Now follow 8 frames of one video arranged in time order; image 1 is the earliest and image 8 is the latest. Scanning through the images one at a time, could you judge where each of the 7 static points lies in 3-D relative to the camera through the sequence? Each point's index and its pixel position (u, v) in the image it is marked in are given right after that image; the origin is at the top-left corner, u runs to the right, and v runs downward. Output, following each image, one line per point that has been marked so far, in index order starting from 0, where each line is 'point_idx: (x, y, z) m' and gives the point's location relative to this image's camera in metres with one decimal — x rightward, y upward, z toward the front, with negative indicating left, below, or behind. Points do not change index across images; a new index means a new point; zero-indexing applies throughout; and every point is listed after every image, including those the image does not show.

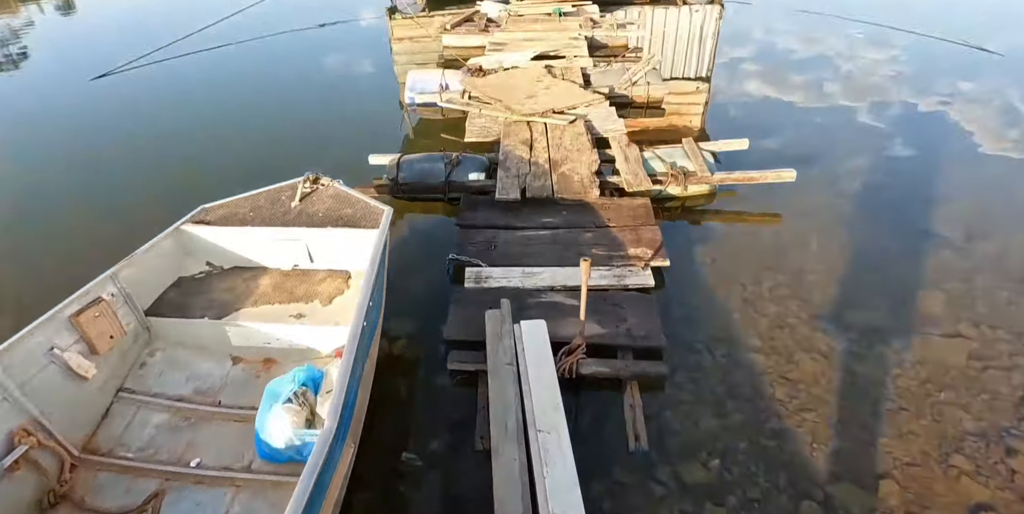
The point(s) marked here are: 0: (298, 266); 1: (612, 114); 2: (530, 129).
0: (-1.4, -0.1, +3.8) m
1: (+1.0, +1.5, +5.9) m
2: (+0.2, +1.3, +5.6) m
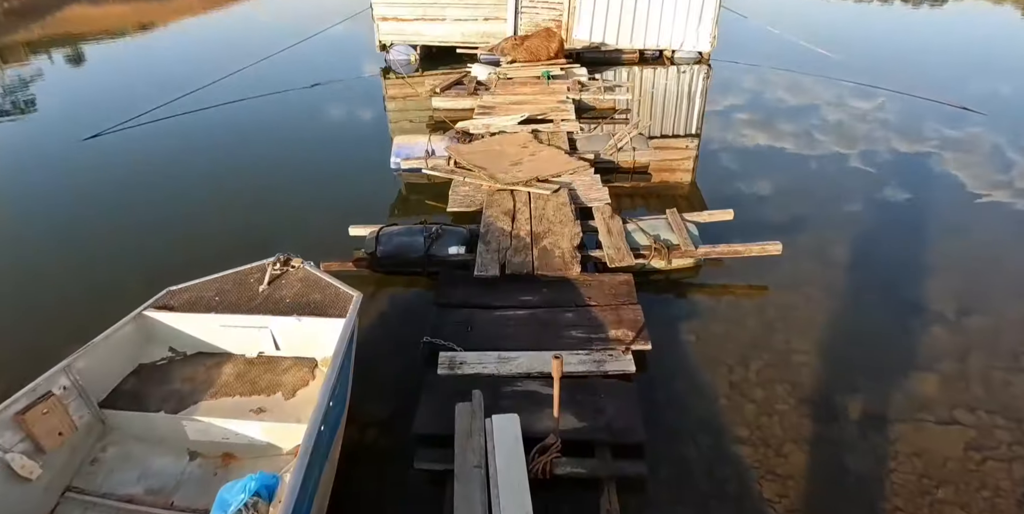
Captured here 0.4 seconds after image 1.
0: (-1.6, -0.6, +3.6) m
1: (+0.9, +0.8, +5.9) m
2: (0.0, +0.6, +5.6) m
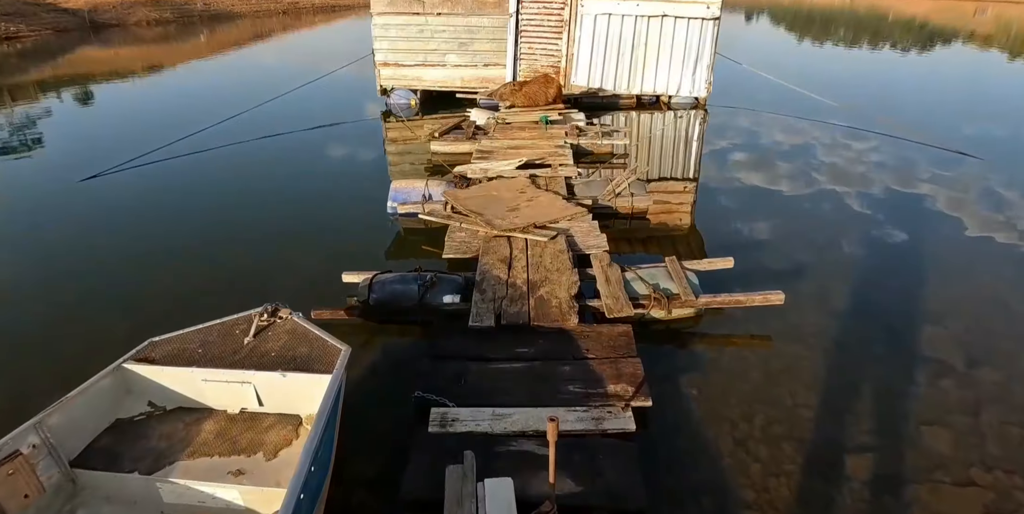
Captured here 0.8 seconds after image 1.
0: (-1.6, -0.9, +3.4) m
1: (+0.8, +0.3, +5.8) m
2: (0.0, +0.1, +5.5) m
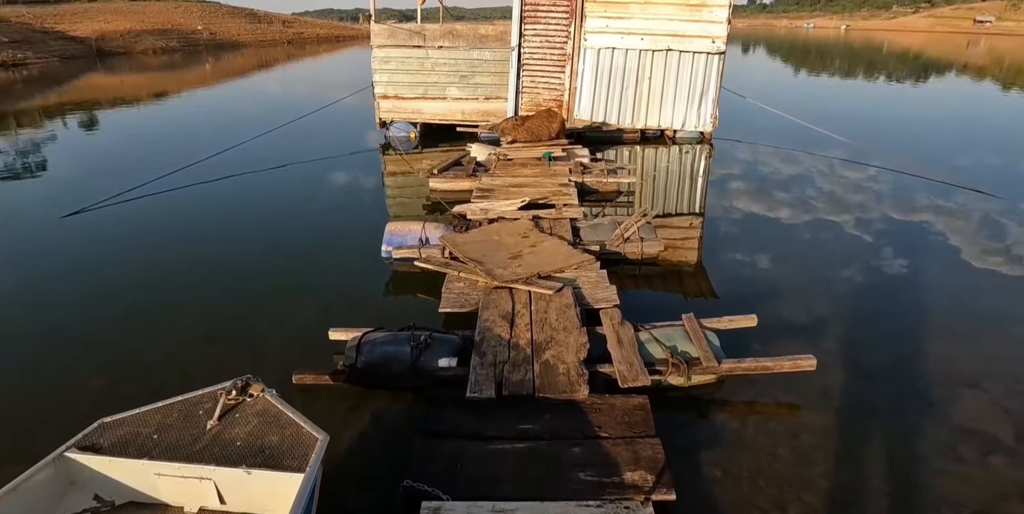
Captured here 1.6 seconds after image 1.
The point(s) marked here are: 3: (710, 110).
0: (-1.6, -1.3, +3.0) m
1: (+0.9, -0.2, +5.4) m
2: (0.0, -0.4, +5.1) m
3: (+4.2, +3.2, +12.1) m
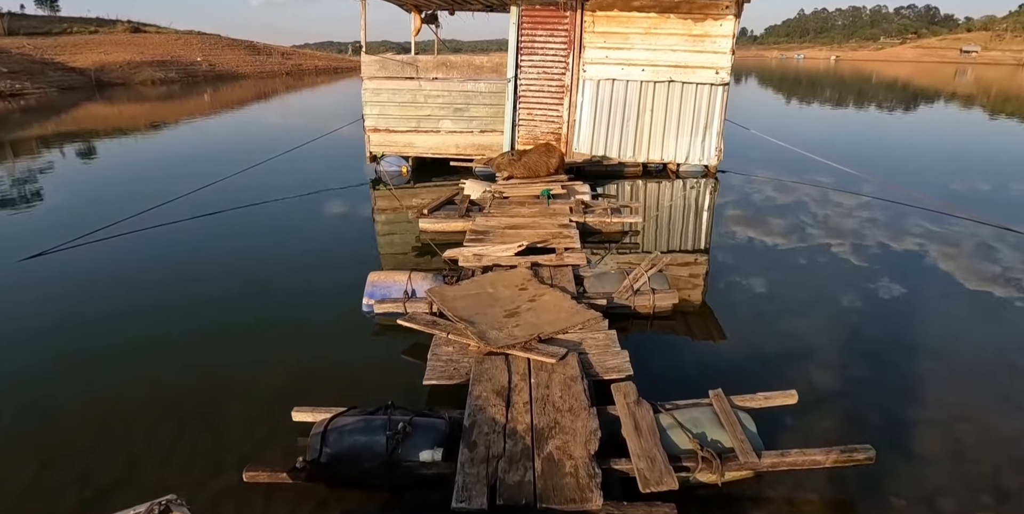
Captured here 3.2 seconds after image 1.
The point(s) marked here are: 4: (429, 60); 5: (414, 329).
0: (-1.6, -1.7, +2.2) m
1: (+0.8, -0.7, +4.7) m
2: (0.0, -0.9, +4.4) m
3: (+4.1, +2.4, +11.6) m
4: (-1.7, +4.1, +11.9) m
5: (-0.9, -0.7, +5.2) m
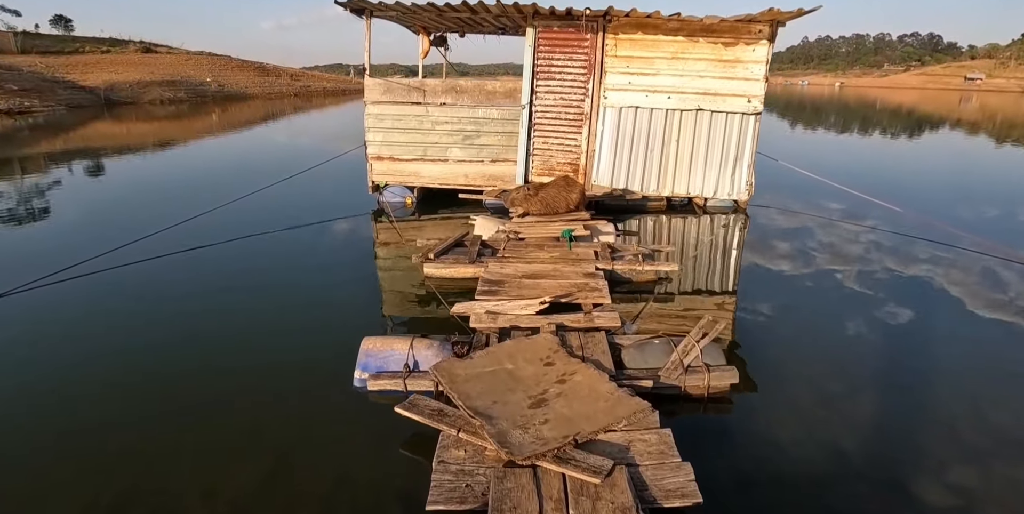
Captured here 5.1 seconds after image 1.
0: (-1.5, -2.1, +1.1) m
1: (+1.0, -1.2, +3.7) m
2: (+0.2, -1.4, +3.3) m
3: (+4.4, +1.5, +10.6) m
4: (-1.5, +3.4, +11.0) m
5: (-0.7, -1.2, +4.2) m
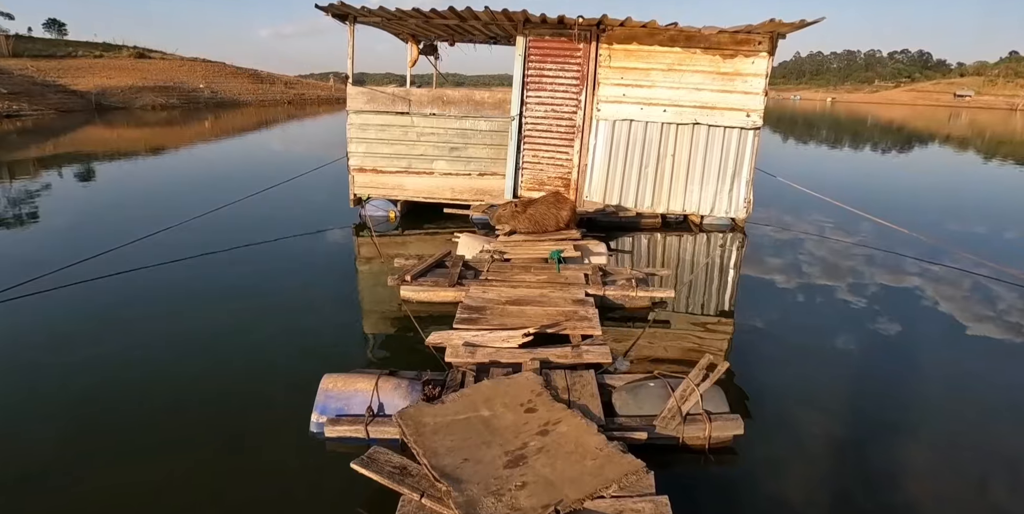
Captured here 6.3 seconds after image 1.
0: (-1.6, -2.3, +0.6) m
1: (+0.9, -1.5, +3.1) m
2: (0.0, -1.6, +2.8) m
3: (+4.2, +1.1, +10.2) m
4: (-1.6, +3.0, +10.5) m
5: (-0.9, -1.4, +3.7) m
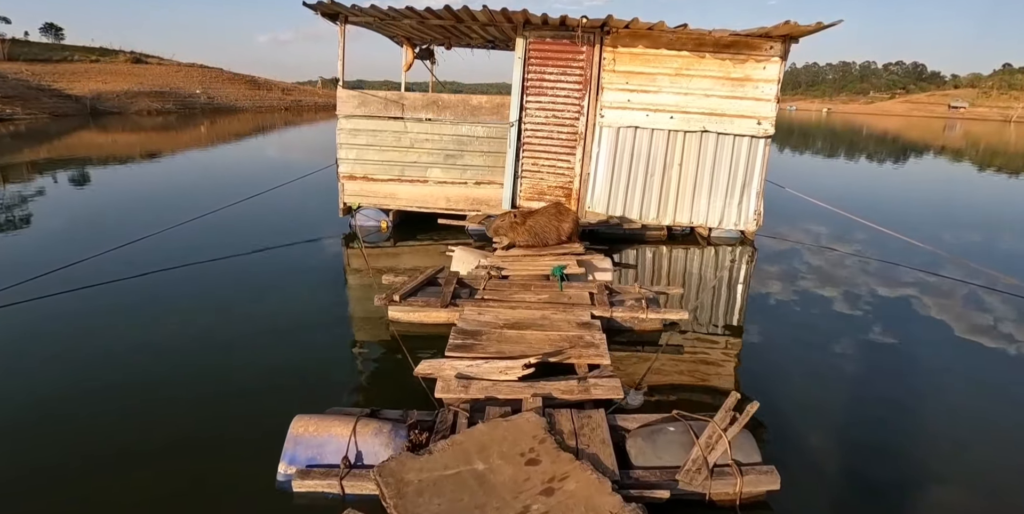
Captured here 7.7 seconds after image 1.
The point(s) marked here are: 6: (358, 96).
0: (-1.6, -2.4, -0.1) m
1: (+0.9, -1.6, +2.5) m
2: (0.0, -1.7, +2.2) m
3: (+4.2, +0.9, +9.6) m
4: (-1.7, +2.8, +10.0) m
5: (-0.9, -1.6, +3.0) m
6: (-2.8, +2.9, +10.1) m
